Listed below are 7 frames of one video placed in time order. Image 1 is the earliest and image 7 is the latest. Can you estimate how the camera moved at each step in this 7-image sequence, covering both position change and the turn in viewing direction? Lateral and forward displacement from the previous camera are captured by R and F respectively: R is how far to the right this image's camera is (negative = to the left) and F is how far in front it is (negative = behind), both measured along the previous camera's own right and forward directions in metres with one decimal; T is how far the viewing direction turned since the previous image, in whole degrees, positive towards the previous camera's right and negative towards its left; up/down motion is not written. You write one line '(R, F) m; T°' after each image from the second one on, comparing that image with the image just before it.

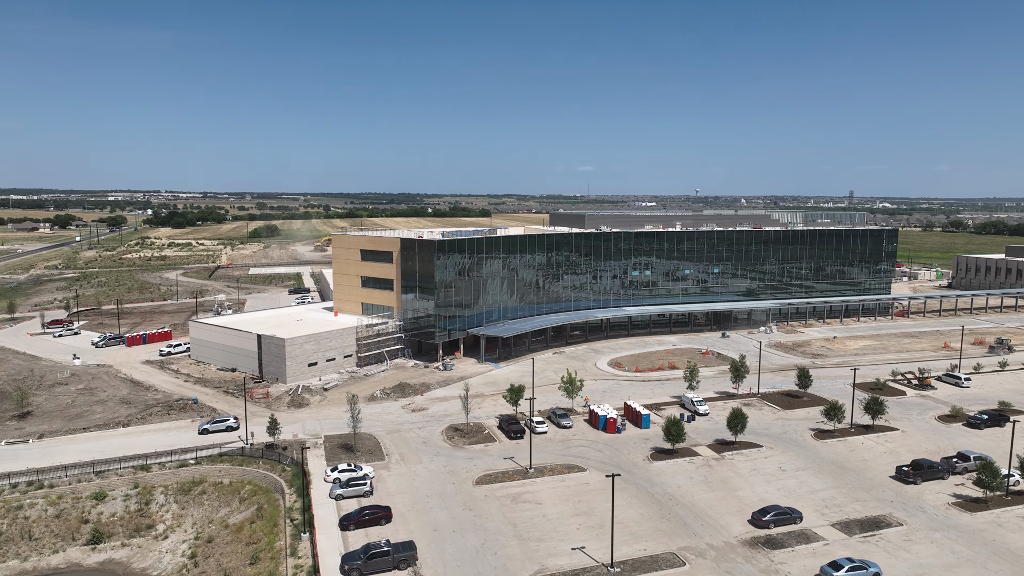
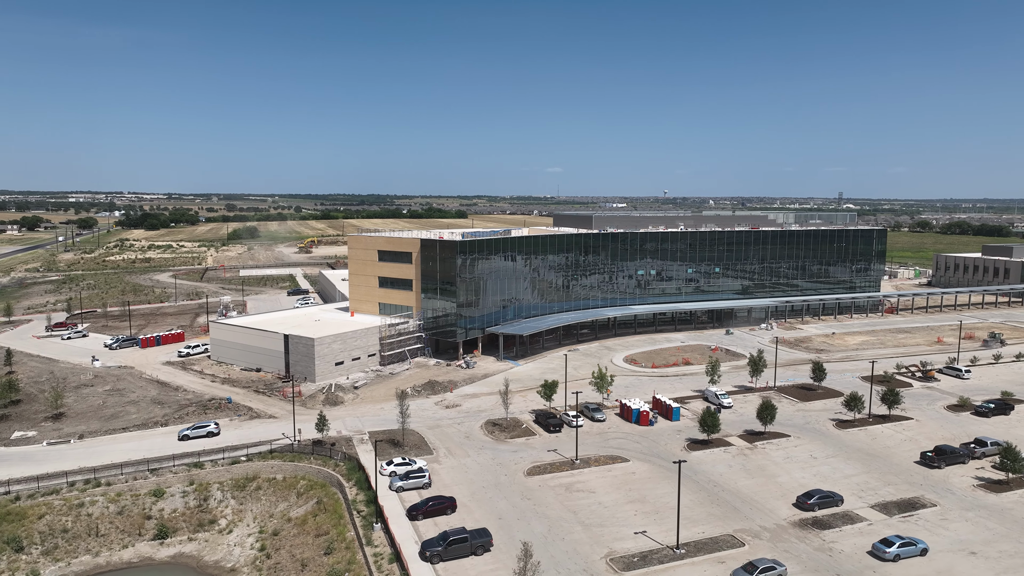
(-3.5, -1.1) m; +2°
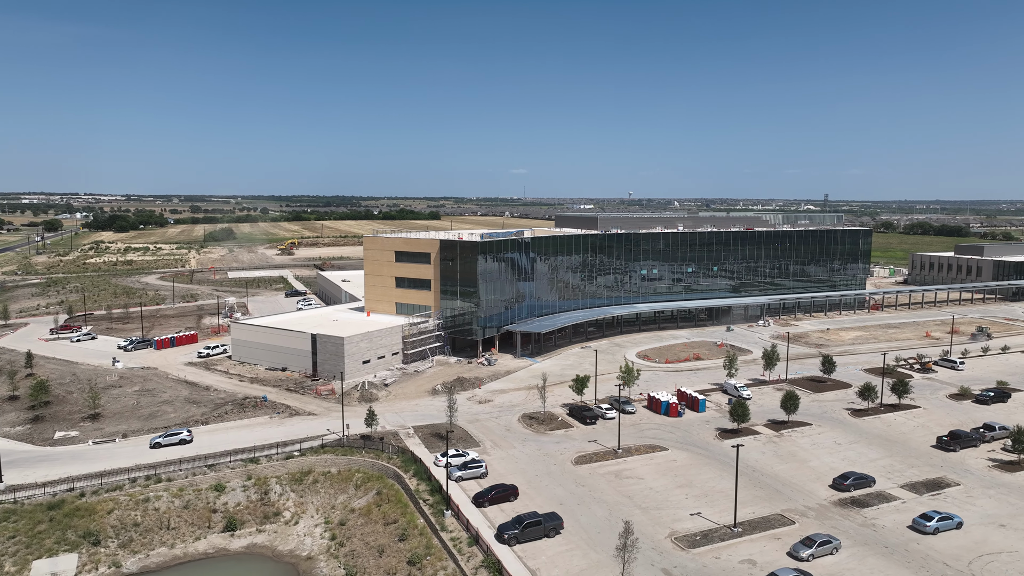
(-3.8, -1.4) m; +3°
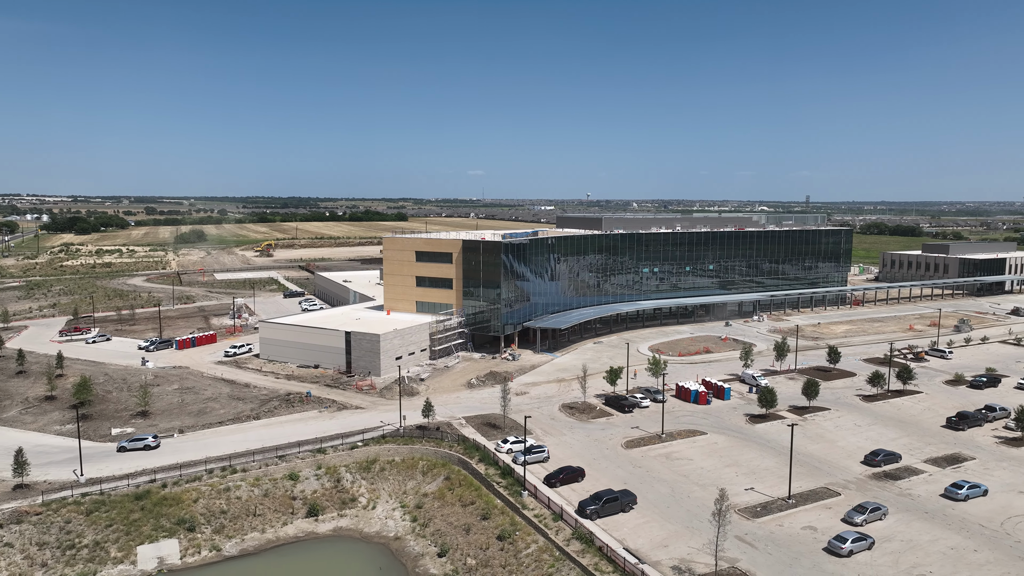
(-4.7, -2.0) m; +3°
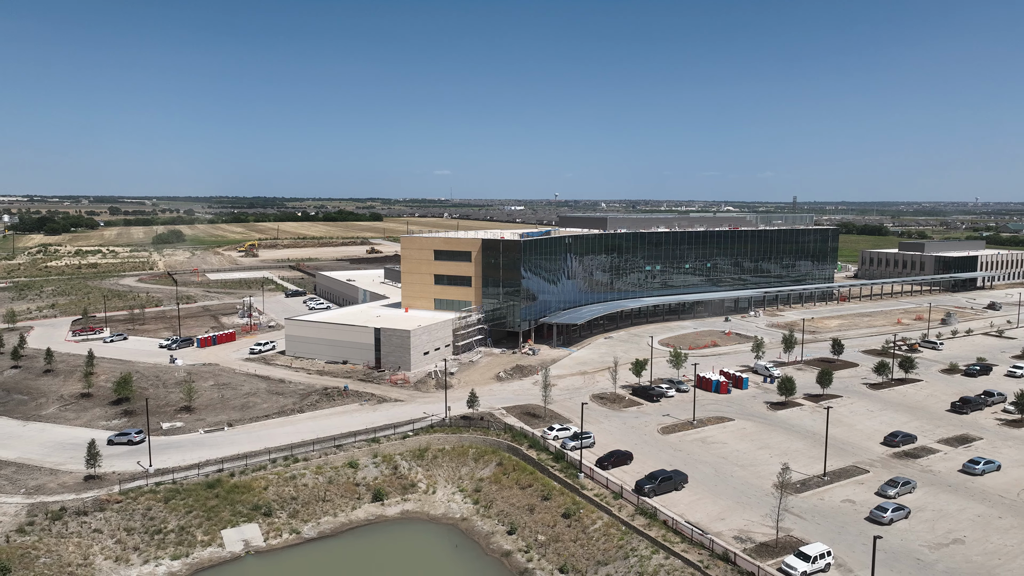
(-3.9, -1.8) m; +3°
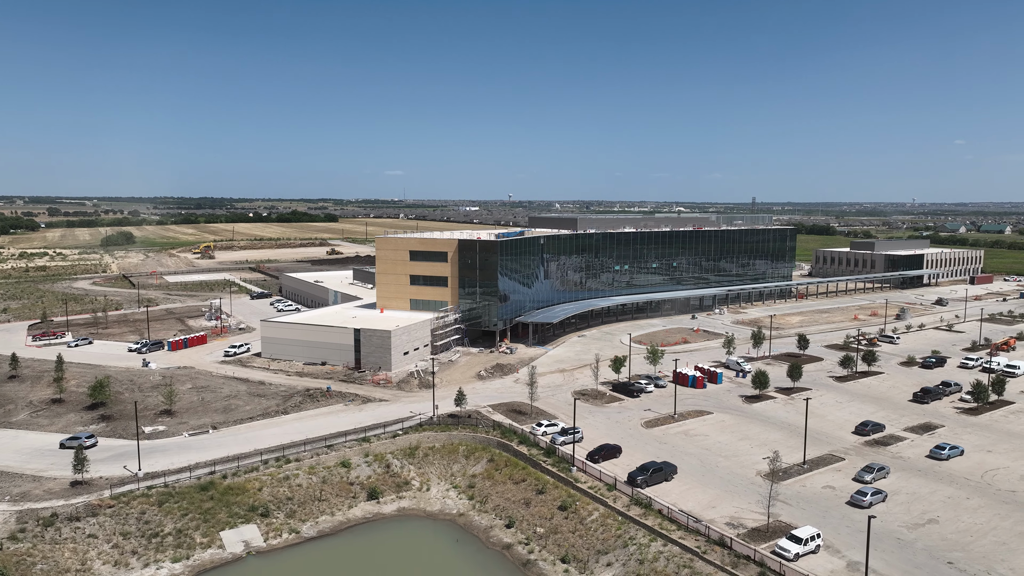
(-1.8, -0.6) m; +4°
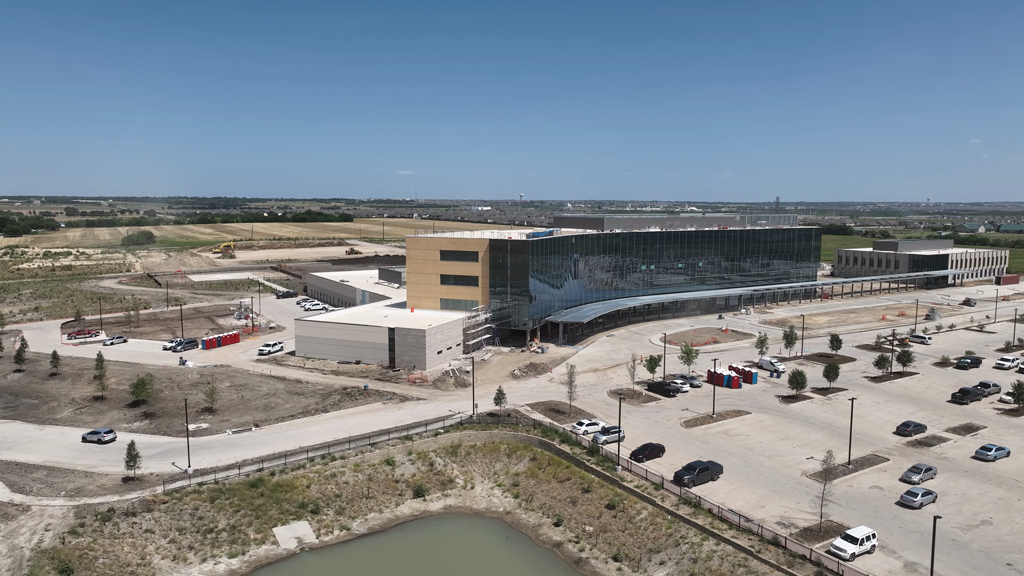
(-1.6, -0.2) m; -1°
